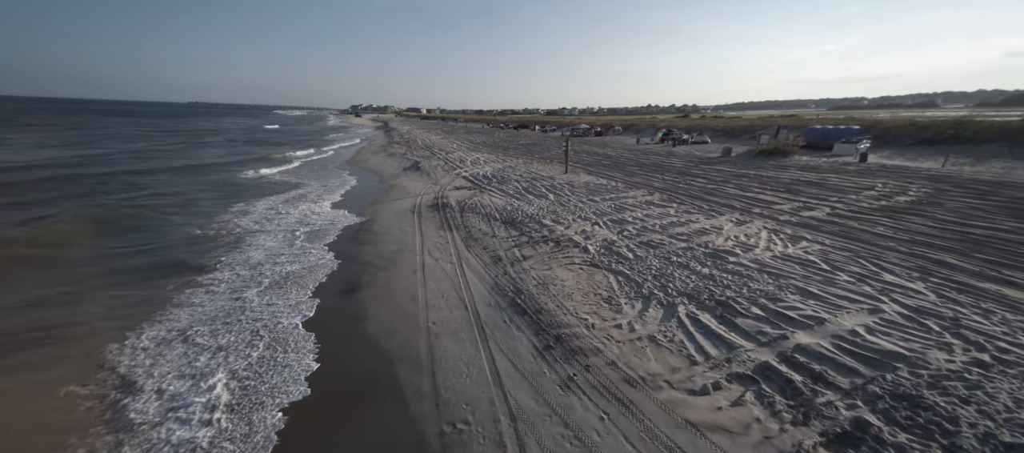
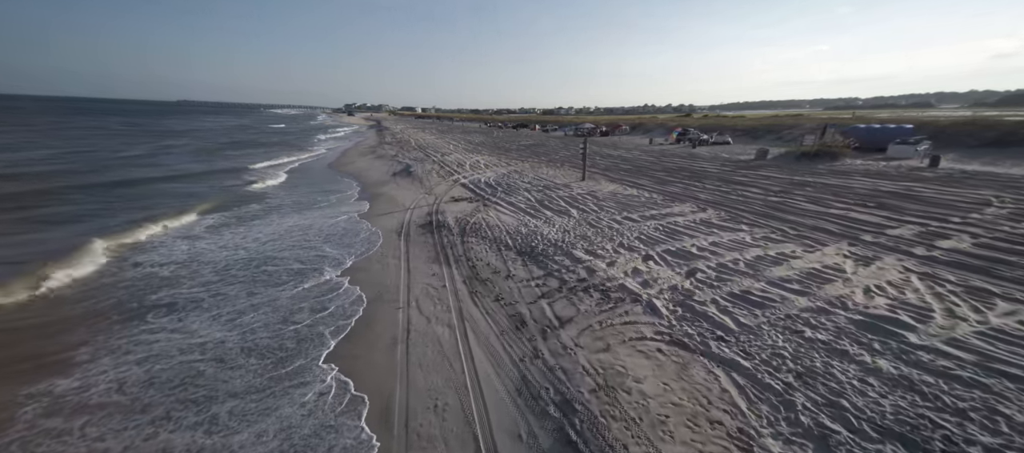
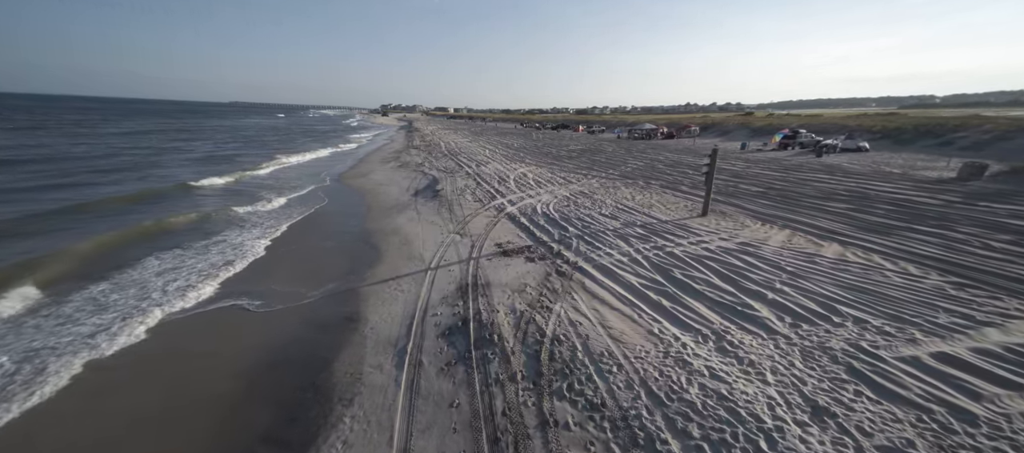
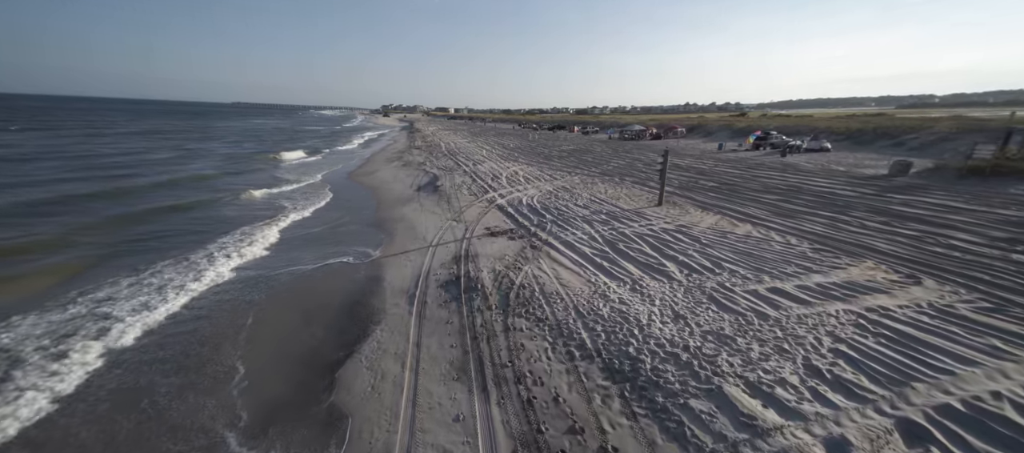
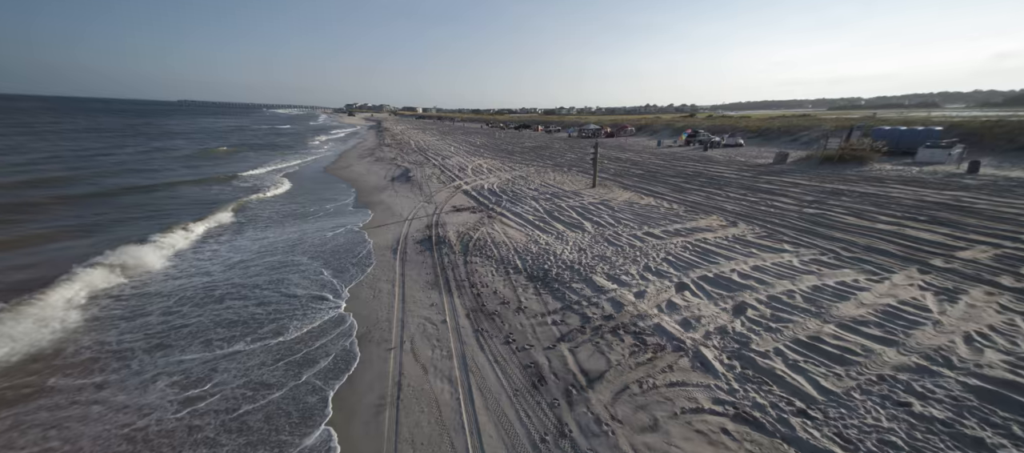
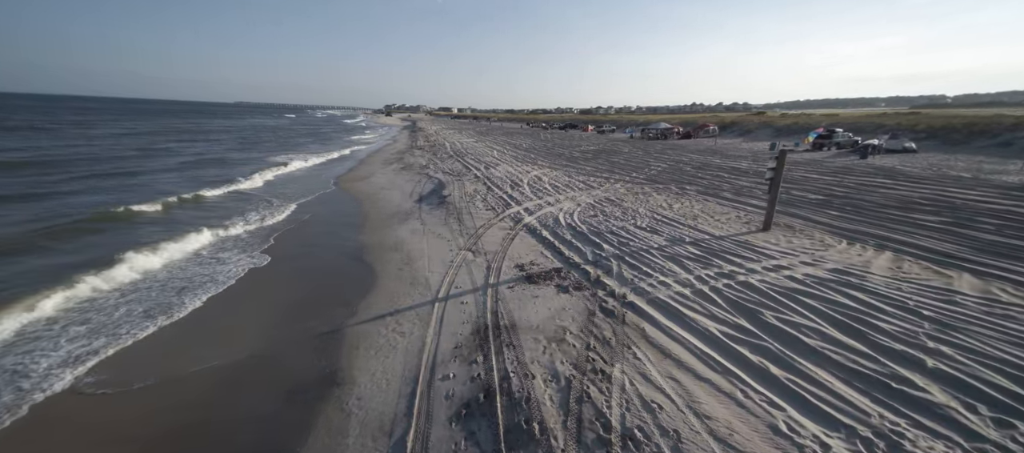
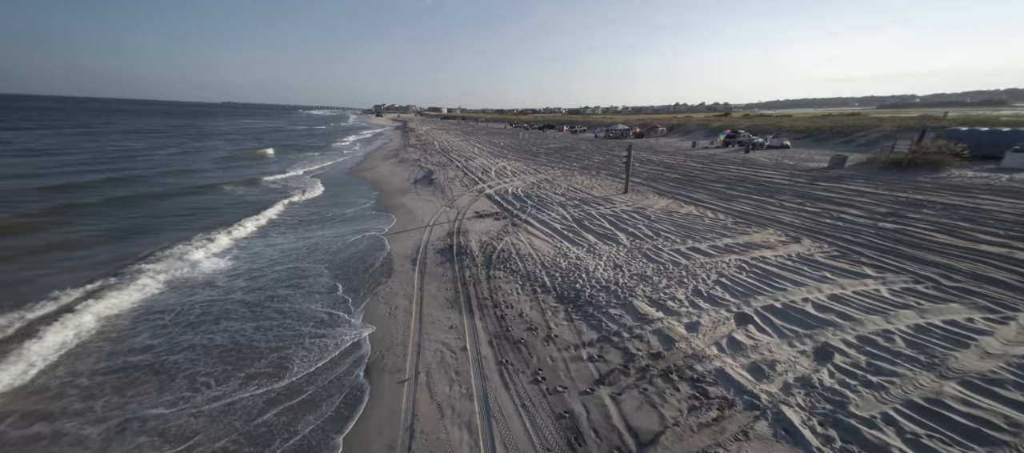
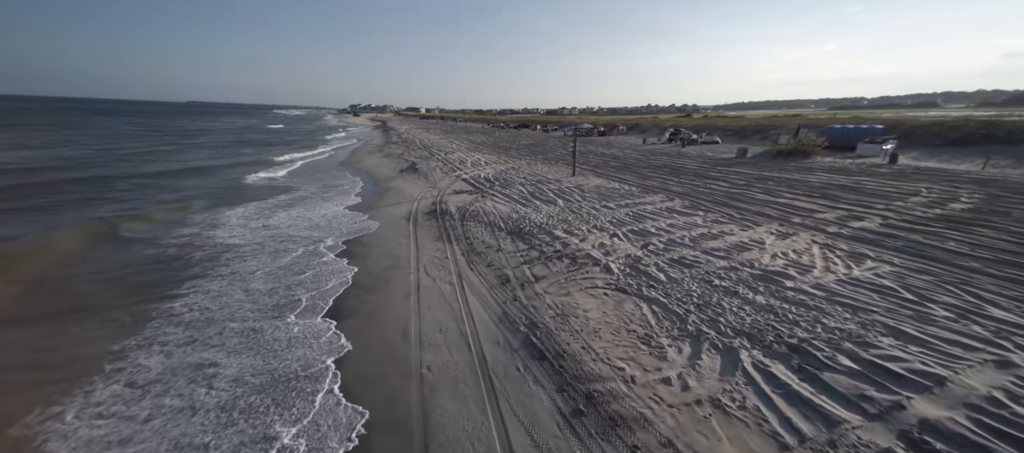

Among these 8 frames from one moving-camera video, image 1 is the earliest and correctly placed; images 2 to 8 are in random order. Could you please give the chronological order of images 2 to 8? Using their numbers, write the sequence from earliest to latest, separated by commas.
8, 2, 5, 7, 4, 3, 6
